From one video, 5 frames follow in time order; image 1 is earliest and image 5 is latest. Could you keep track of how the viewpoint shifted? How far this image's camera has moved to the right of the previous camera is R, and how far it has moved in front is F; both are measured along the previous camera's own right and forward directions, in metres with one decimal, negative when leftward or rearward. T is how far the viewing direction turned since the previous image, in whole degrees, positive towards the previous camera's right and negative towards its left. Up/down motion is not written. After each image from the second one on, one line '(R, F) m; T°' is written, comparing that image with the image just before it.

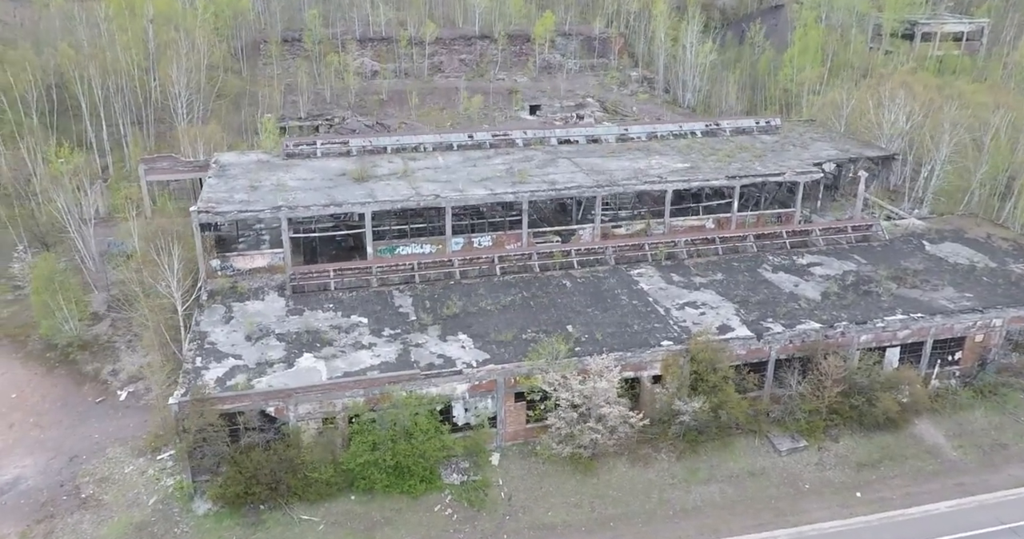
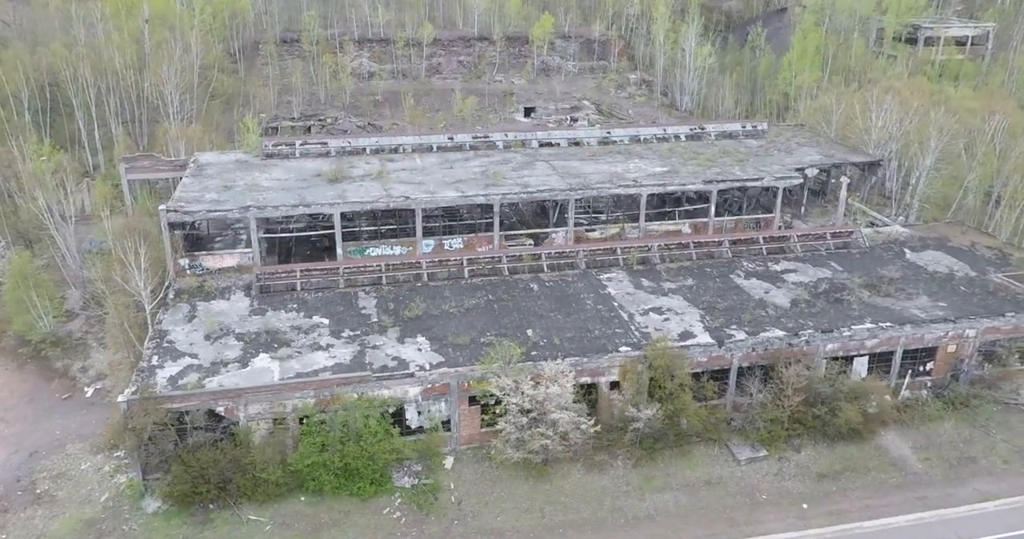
(+1.4, +0.1) m; -1°
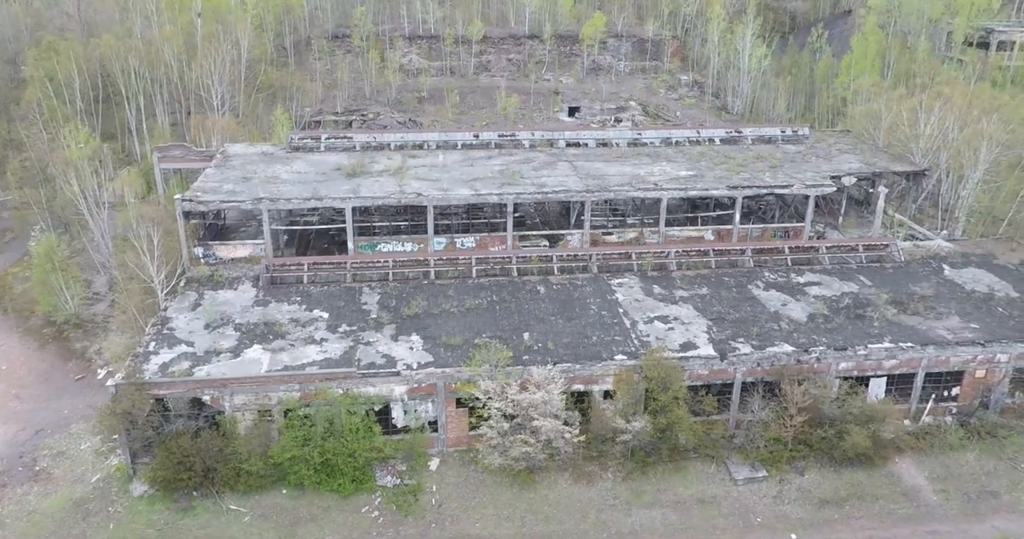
(+1.5, +0.4) m; -5°
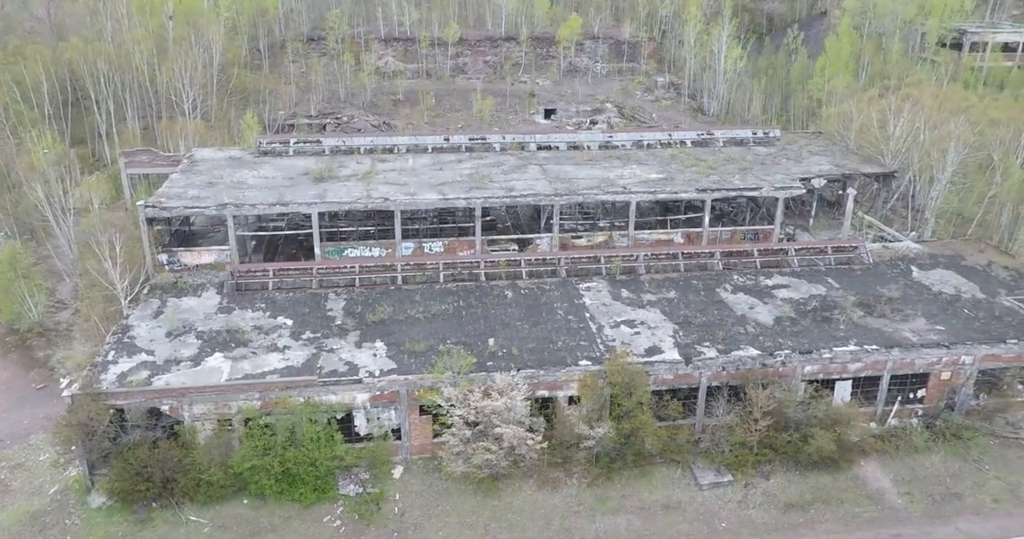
(+0.5, +0.1) m; +1°
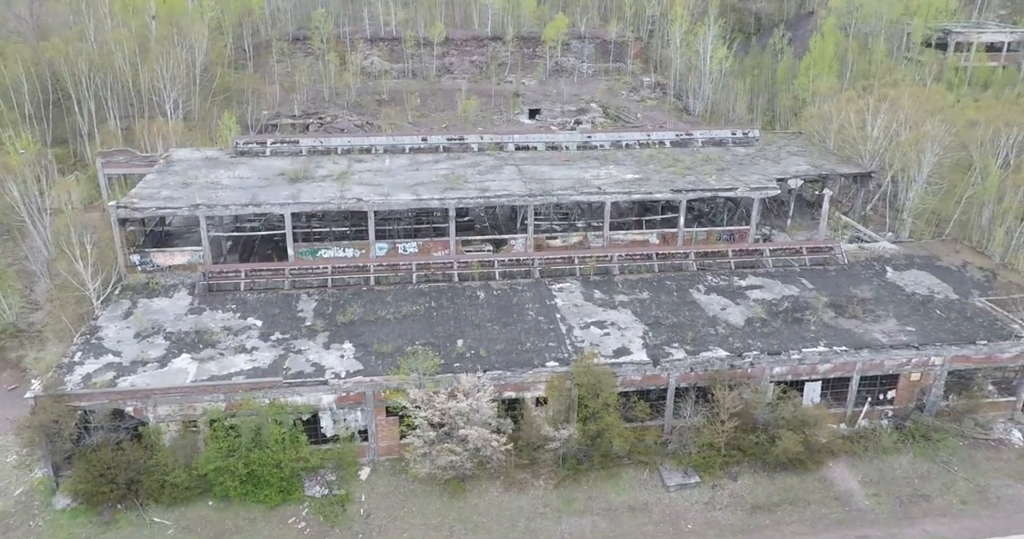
(+0.7, 0.0) m; 0°
